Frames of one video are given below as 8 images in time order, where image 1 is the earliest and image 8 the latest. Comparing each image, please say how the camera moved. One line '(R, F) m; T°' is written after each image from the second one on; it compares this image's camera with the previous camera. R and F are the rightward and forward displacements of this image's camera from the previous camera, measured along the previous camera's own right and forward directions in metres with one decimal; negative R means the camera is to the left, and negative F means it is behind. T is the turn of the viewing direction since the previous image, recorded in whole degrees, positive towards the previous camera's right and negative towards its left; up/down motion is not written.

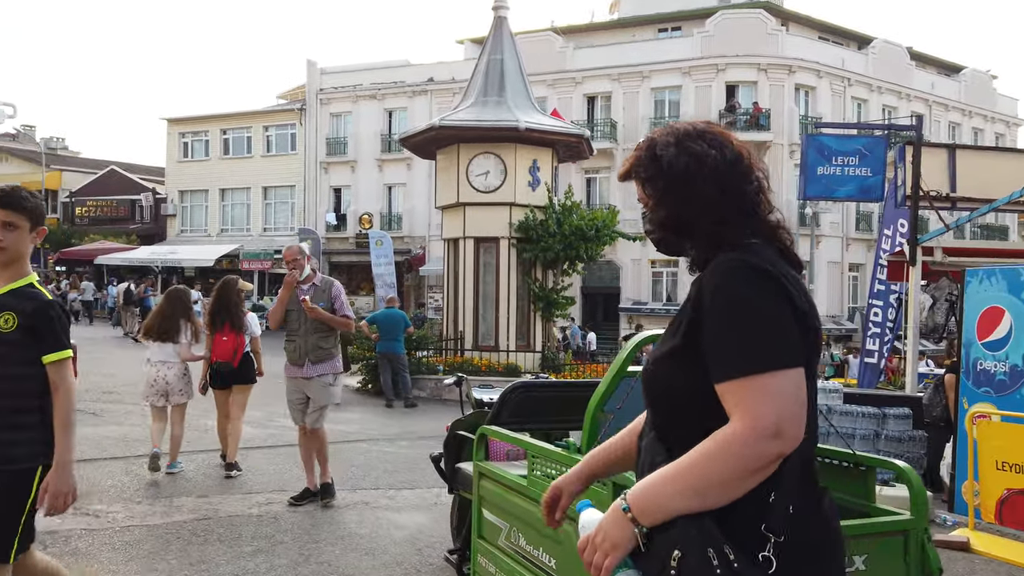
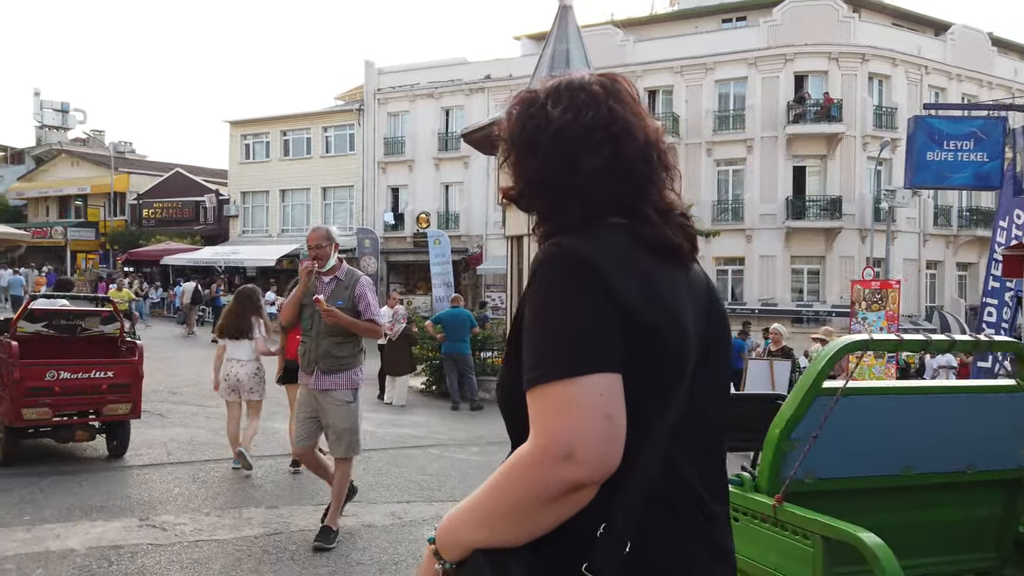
(-0.3, +0.5) m; -4°
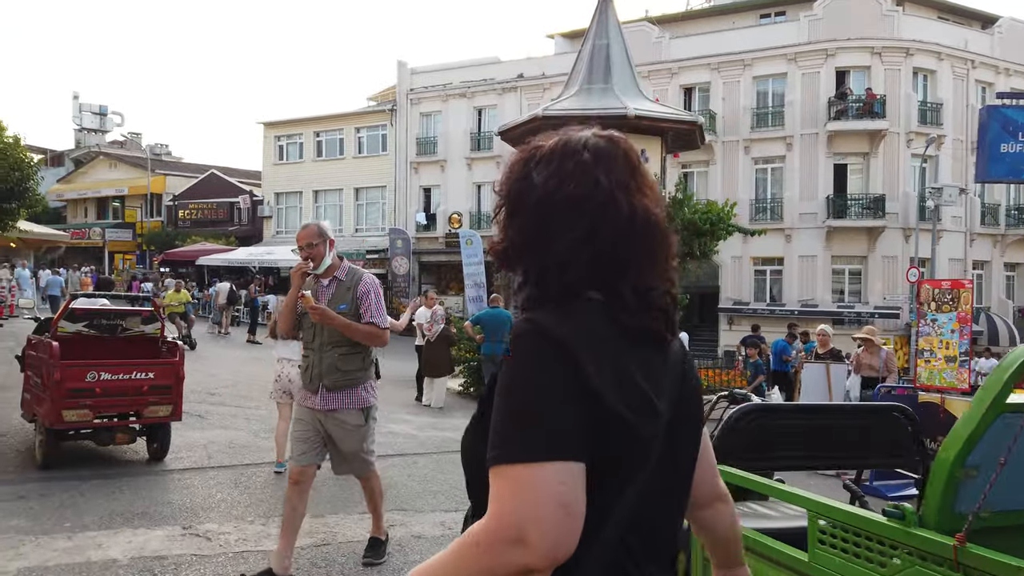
(-0.2, +0.3) m; -2°
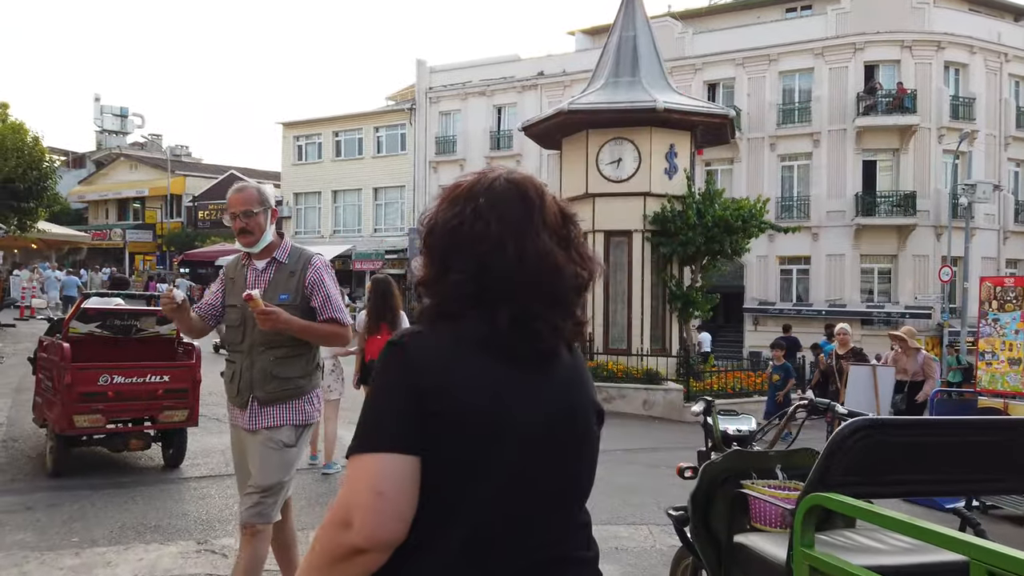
(-0.1, +0.4) m; -1°
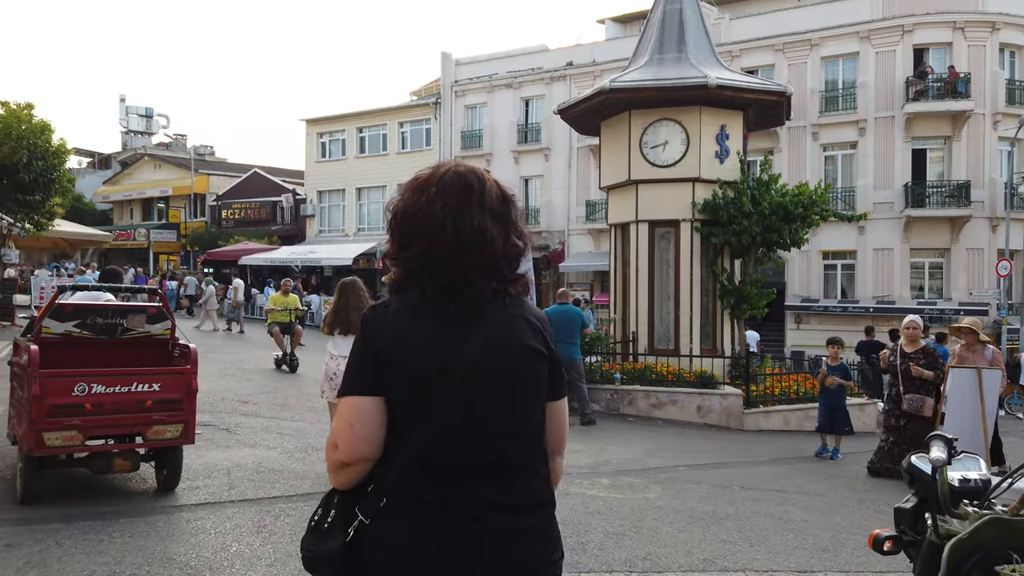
(-0.2, +1.1) m; -2°
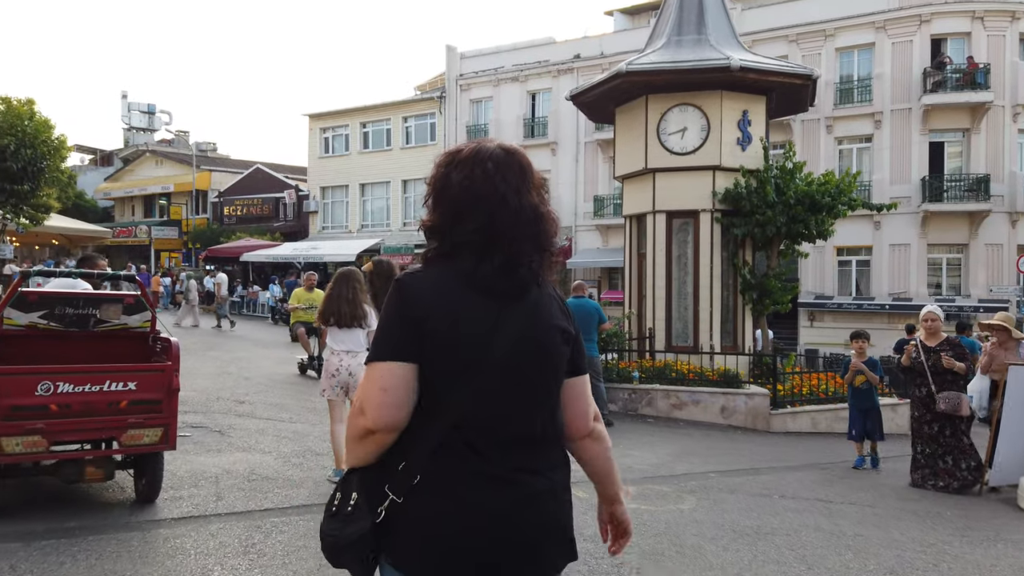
(-0.1, +0.7) m; 0°
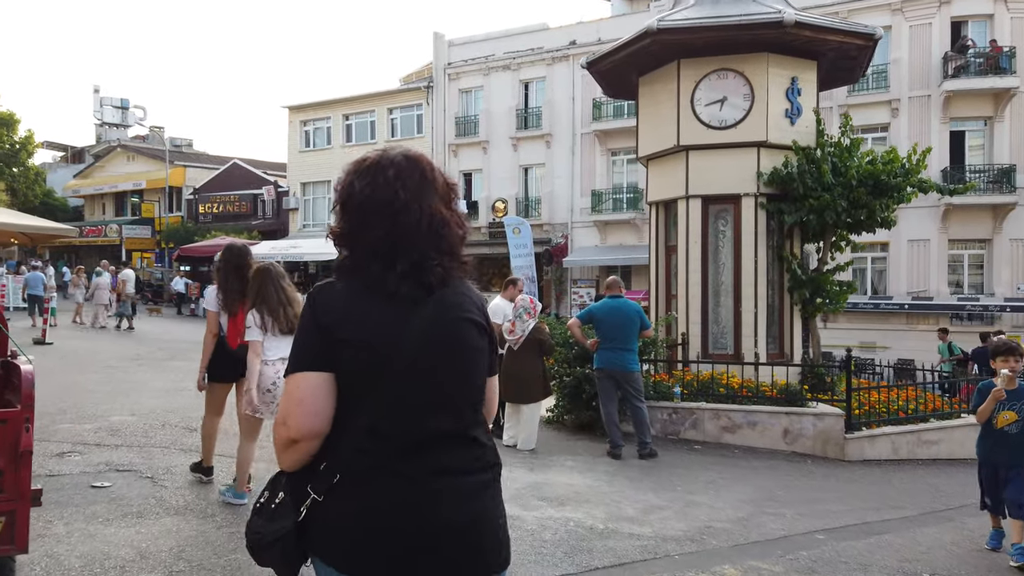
(-0.4, +2.0) m; +1°
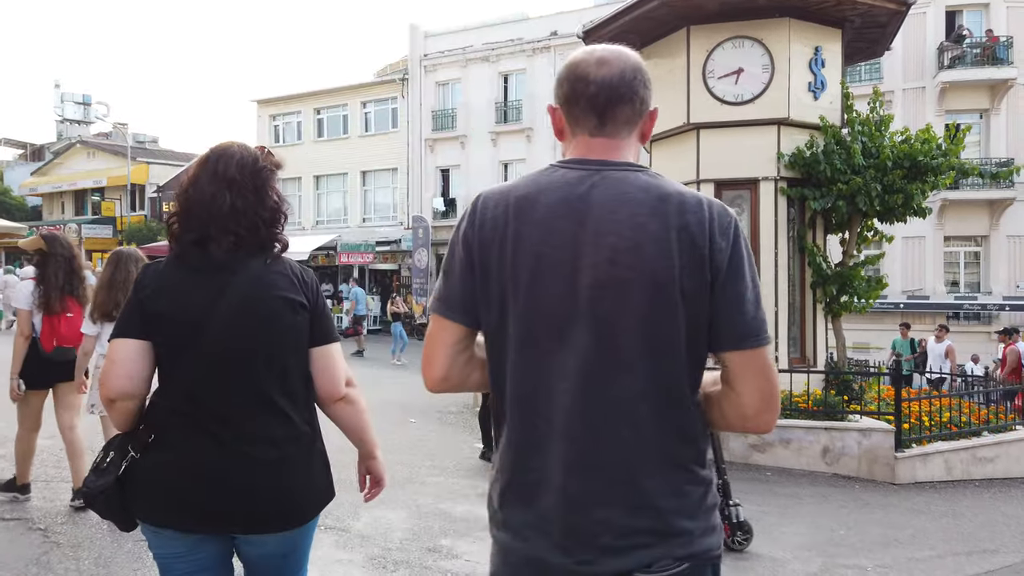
(-0.2, +1.3) m; +2°
